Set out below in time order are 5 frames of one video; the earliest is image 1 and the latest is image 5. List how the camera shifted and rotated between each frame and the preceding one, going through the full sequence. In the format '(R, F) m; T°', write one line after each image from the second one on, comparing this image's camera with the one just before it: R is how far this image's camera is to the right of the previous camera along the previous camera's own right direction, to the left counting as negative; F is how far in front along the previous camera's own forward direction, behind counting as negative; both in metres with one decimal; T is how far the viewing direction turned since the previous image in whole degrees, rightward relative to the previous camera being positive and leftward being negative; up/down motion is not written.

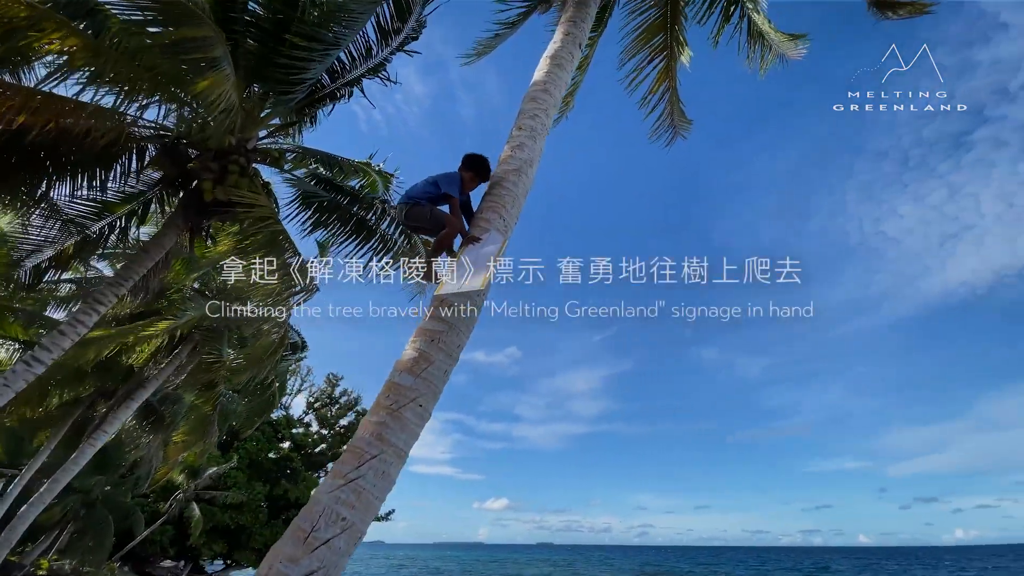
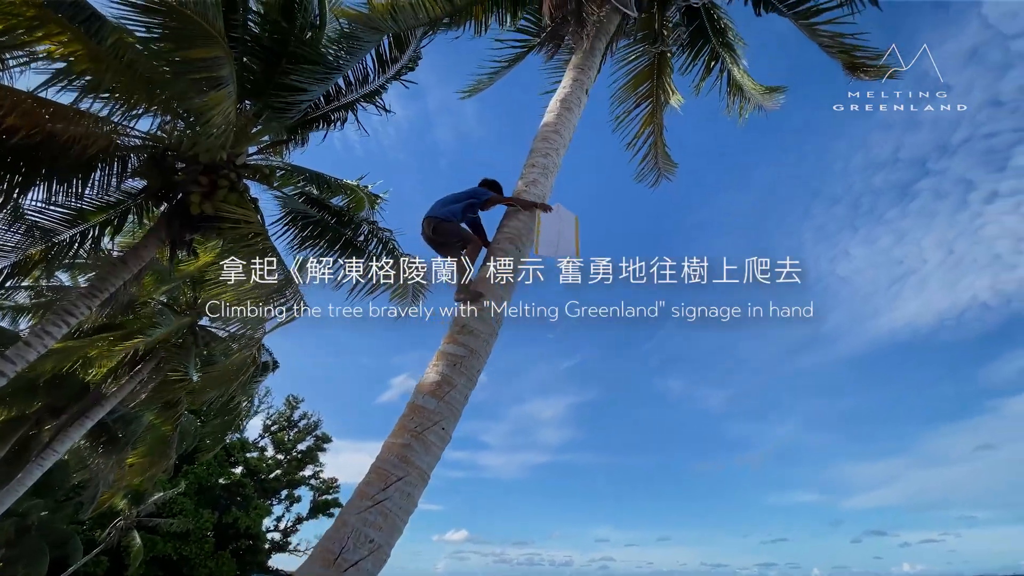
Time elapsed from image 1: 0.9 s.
(-0.3, -0.1) m; +4°
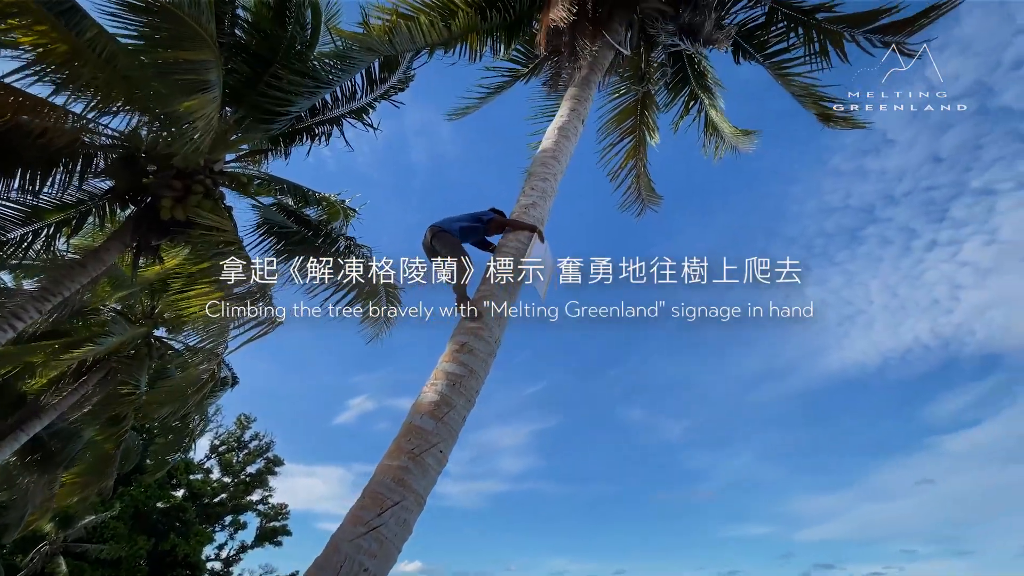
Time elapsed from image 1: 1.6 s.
(-0.2, 0.0) m; +4°
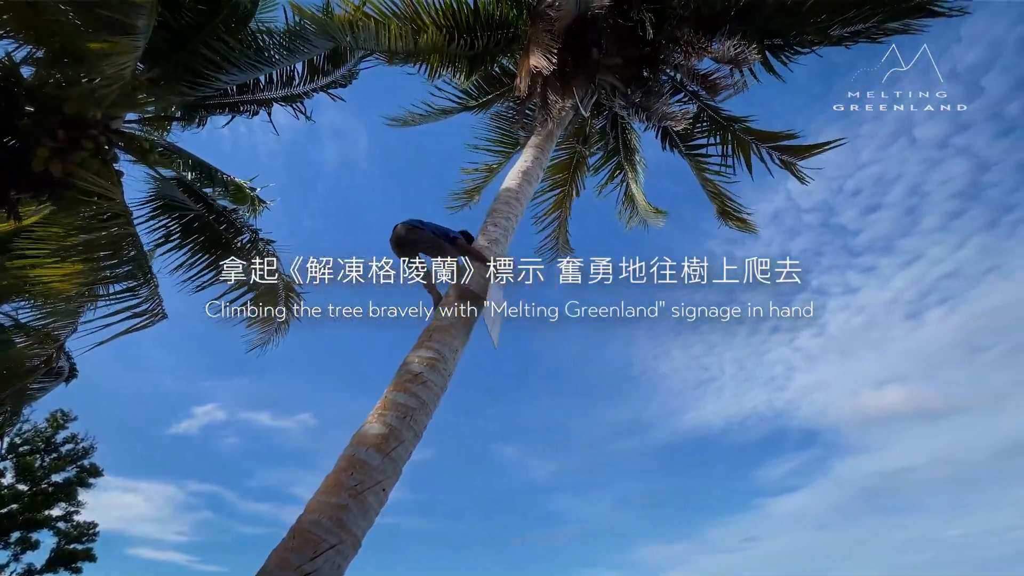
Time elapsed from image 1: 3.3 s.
(-0.5, +0.1) m; +12°
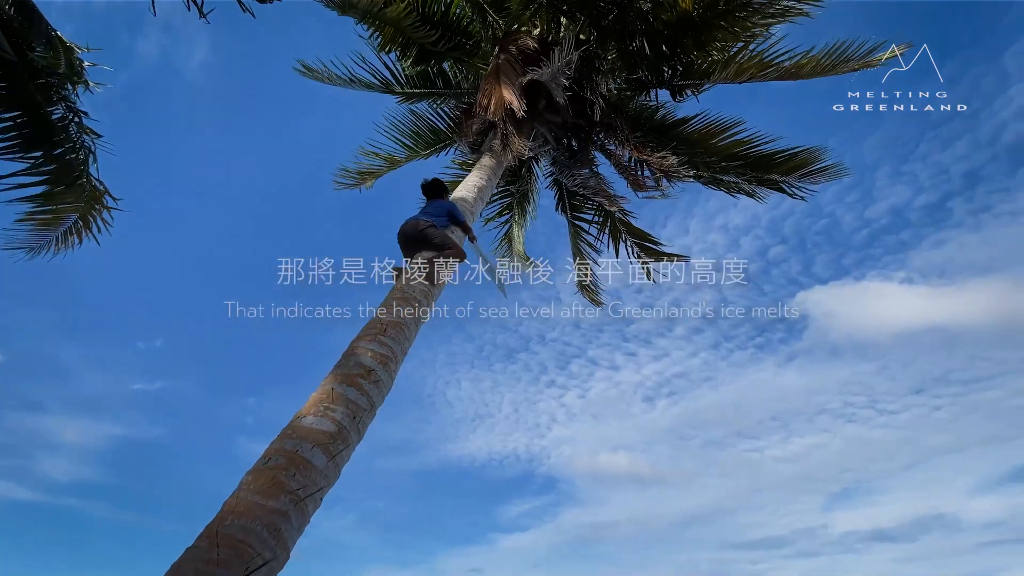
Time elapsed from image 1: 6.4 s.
(+0.7, +0.5) m; -10°
